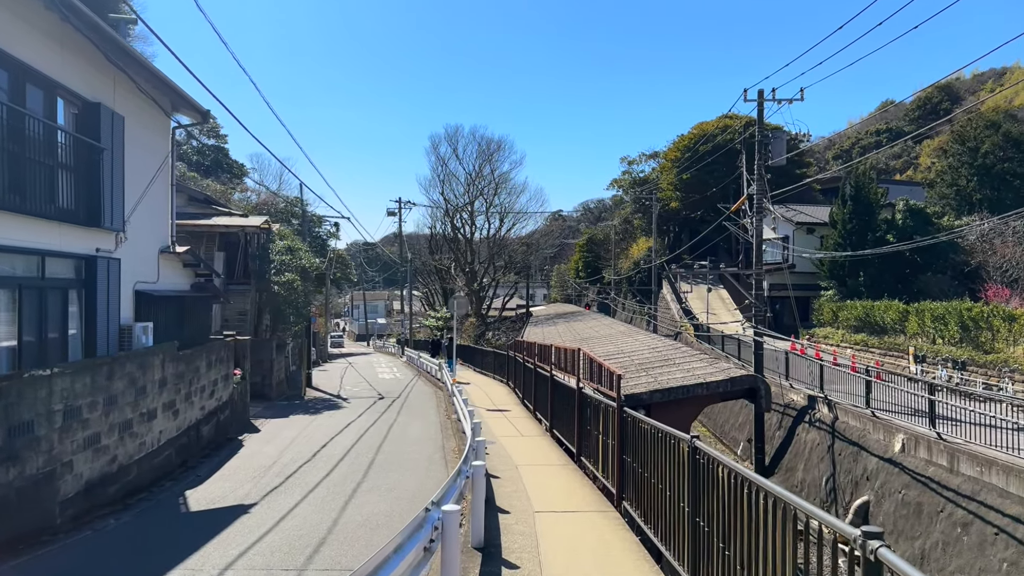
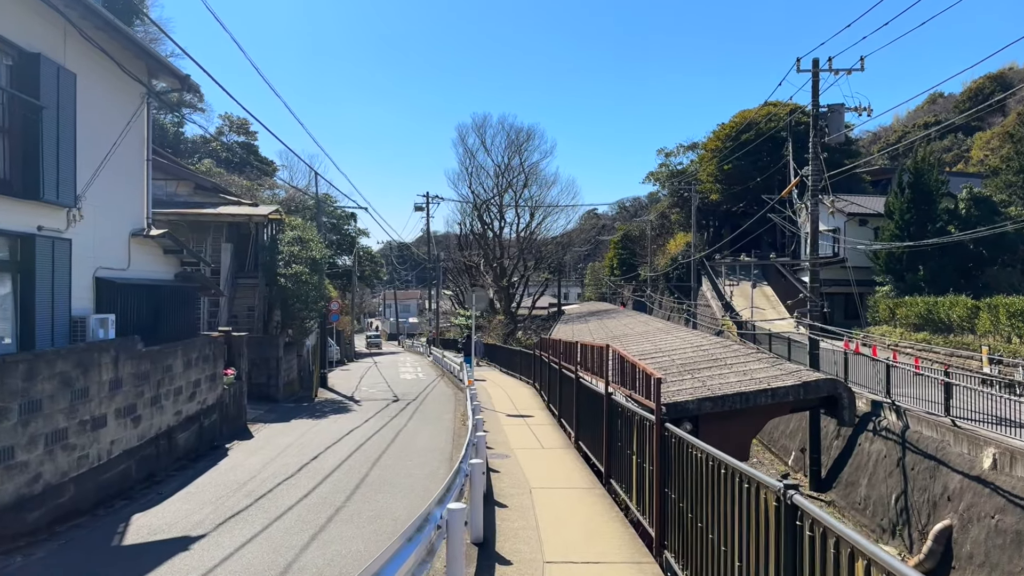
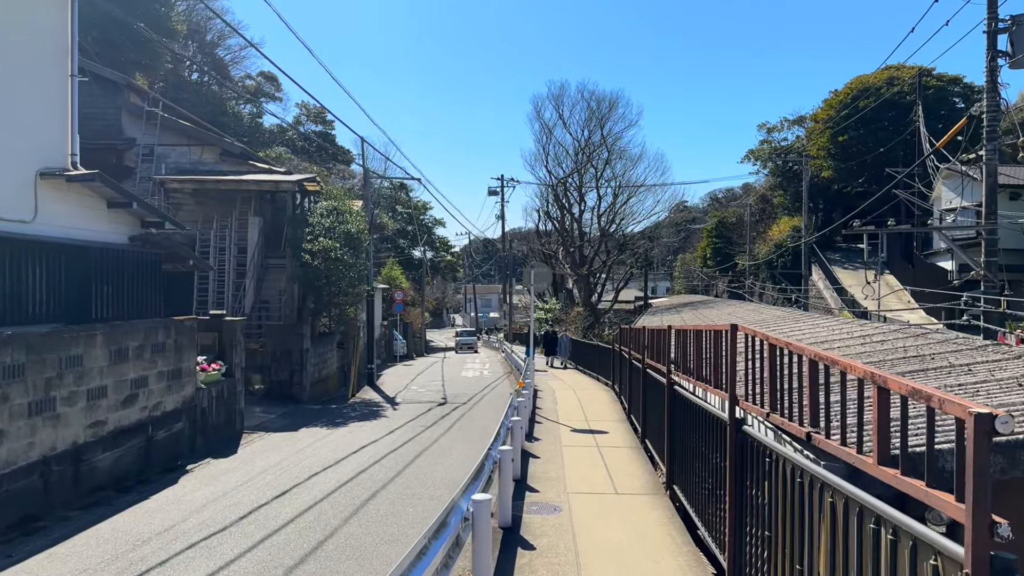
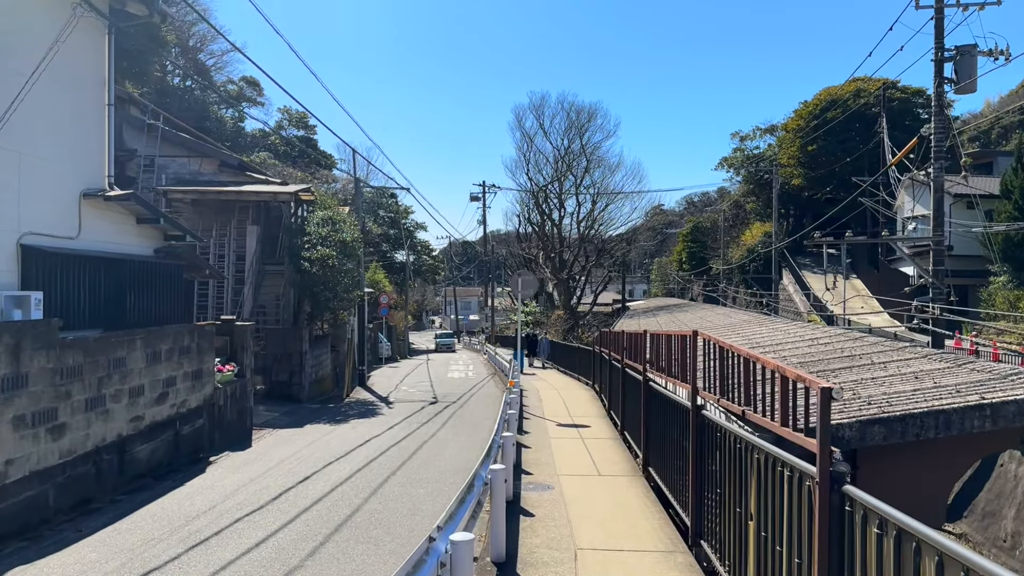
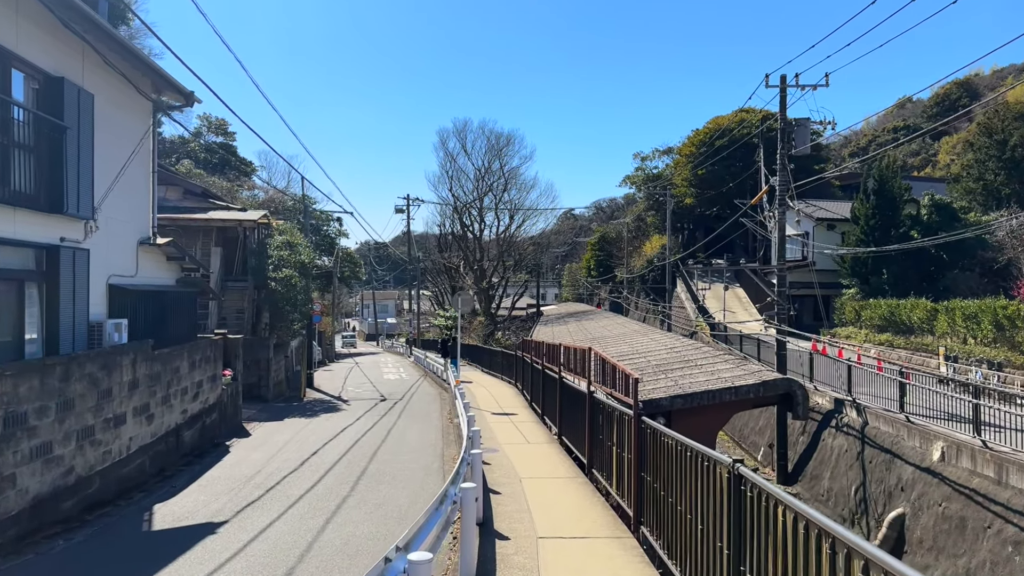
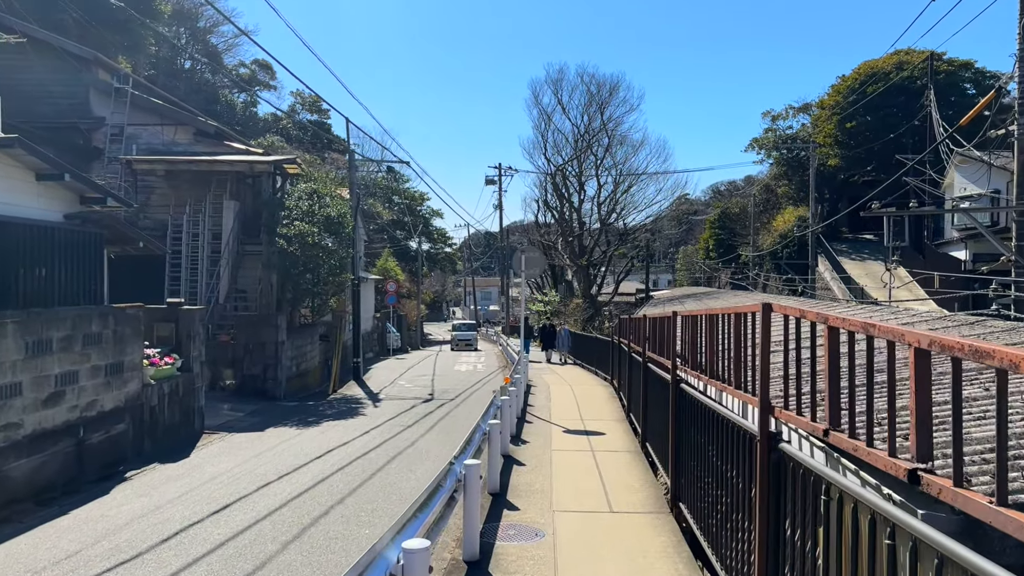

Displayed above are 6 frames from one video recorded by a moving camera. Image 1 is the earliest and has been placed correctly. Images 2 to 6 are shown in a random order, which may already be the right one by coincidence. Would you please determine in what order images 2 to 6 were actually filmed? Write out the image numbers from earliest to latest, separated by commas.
5, 2, 4, 3, 6
